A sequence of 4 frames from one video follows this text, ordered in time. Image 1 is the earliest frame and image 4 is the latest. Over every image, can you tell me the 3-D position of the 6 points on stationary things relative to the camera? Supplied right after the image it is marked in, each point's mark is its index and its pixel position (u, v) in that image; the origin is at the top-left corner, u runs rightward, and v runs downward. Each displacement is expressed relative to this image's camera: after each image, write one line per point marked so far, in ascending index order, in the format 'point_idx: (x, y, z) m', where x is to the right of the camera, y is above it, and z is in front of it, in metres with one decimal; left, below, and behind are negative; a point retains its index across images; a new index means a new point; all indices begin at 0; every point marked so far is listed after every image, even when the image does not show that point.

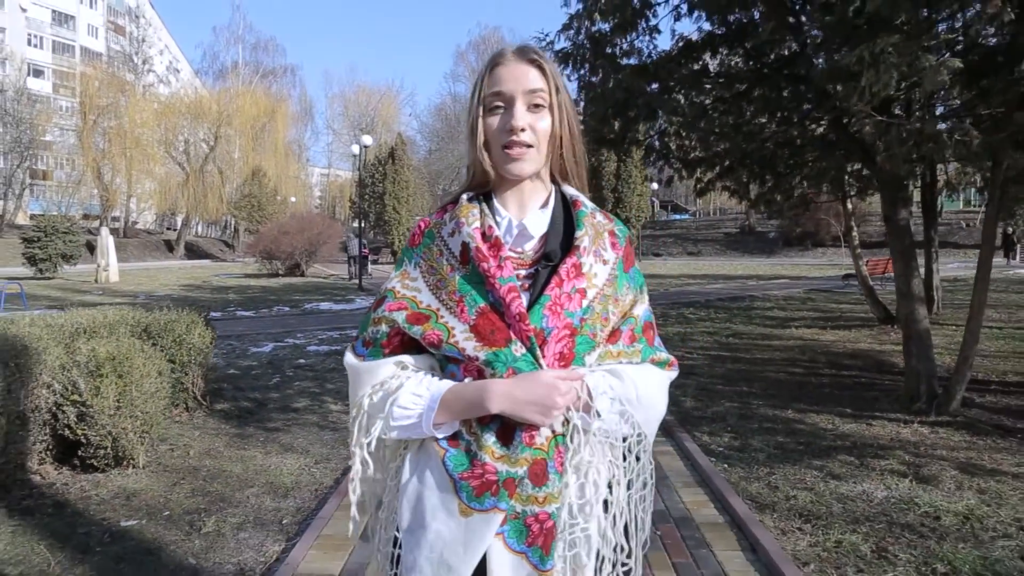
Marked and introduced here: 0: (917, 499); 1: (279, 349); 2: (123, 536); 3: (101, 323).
0: (+2.3, -1.2, +4.3) m
1: (-3.0, -0.8, +9.7) m
2: (-2.1, -1.3, +4.0) m
3: (-3.3, -0.3, +5.9) m
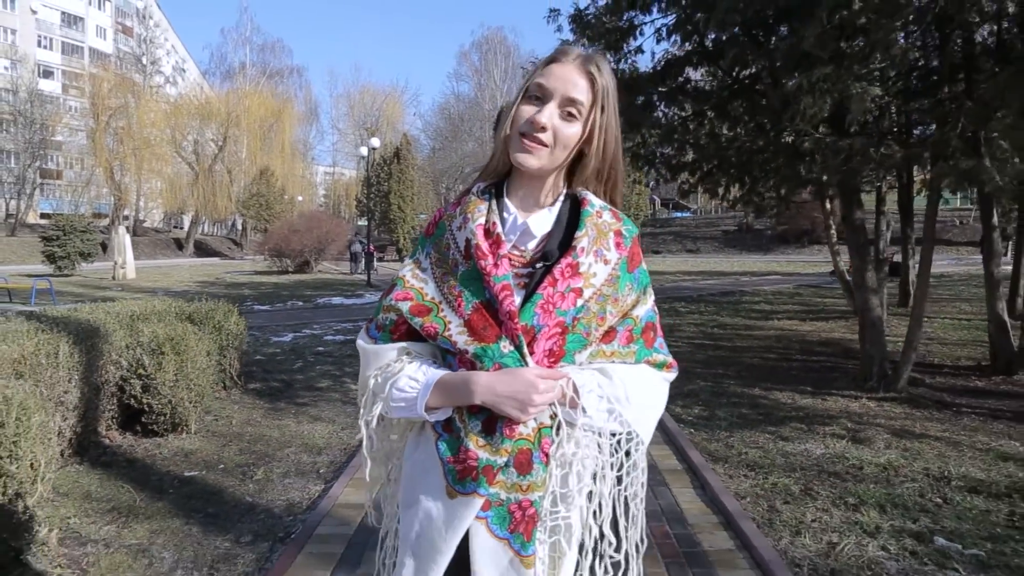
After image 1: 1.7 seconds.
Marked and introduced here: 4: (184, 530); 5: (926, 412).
0: (+2.3, -1.1, +5.1) m
1: (-3.0, -0.7, +10.5) m
2: (-2.1, -1.3, +4.8) m
3: (-3.3, -0.2, +6.7) m
4: (-1.8, -1.3, +4.1) m
5: (+3.5, -1.1, +6.4) m
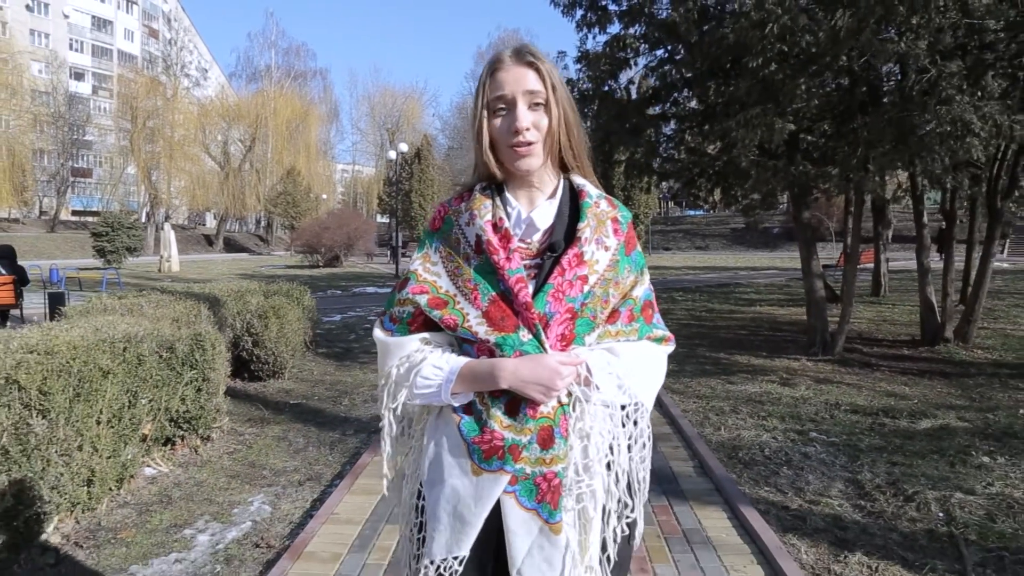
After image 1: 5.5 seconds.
0: (+2.4, -1.0, +6.9) m
1: (-2.8, -0.5, +12.5) m
2: (-2.0, -1.1, +6.8) m
3: (-3.1, 0.0, +8.7) m
4: (-1.7, -1.1, +6.0) m
5: (+3.7, -0.9, +8.2) m
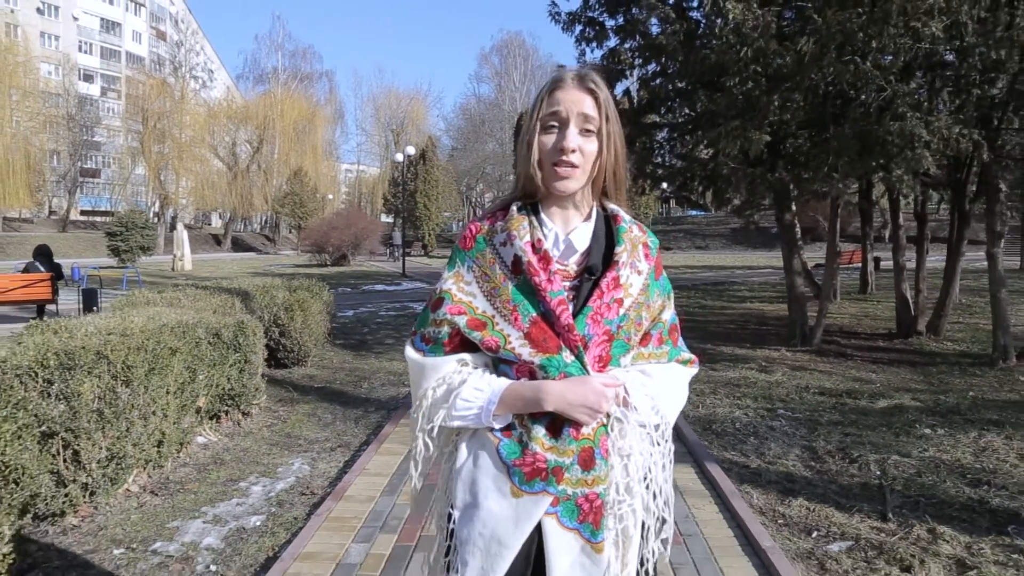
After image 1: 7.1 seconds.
0: (+2.5, -0.9, +7.7) m
1: (-2.7, -0.4, +13.2) m
2: (-1.9, -1.0, +7.5) m
3: (-3.1, +0.1, +9.5) m
4: (-1.6, -1.1, +6.7) m
5: (+3.8, -0.8, +8.9) m
